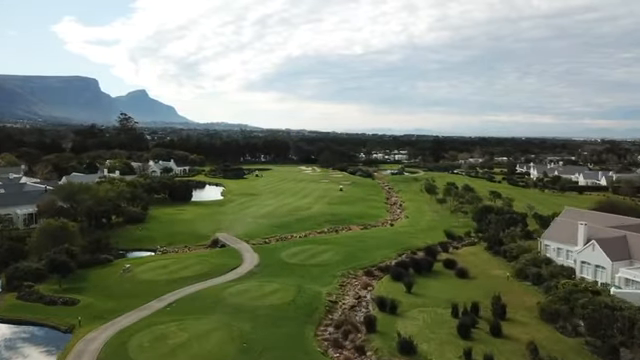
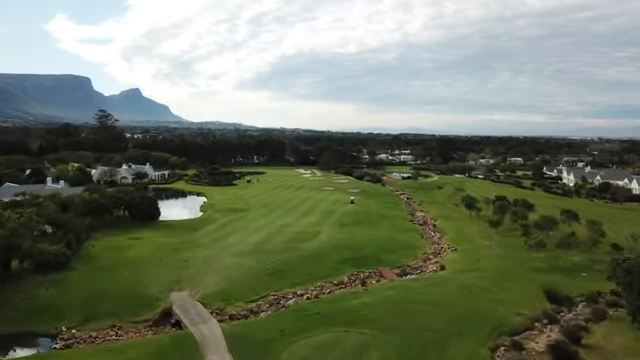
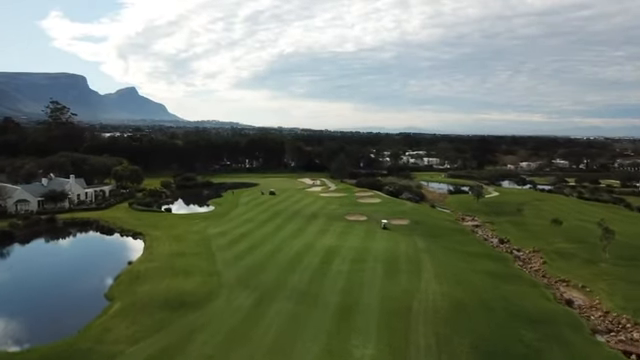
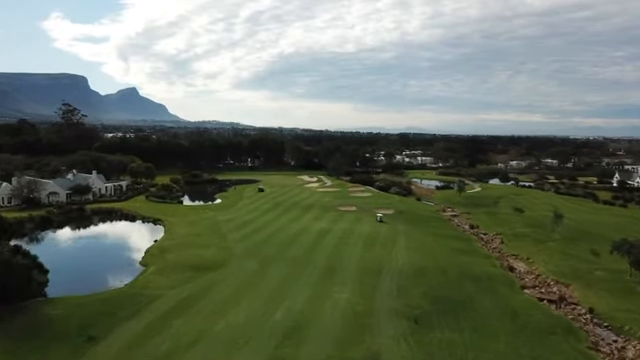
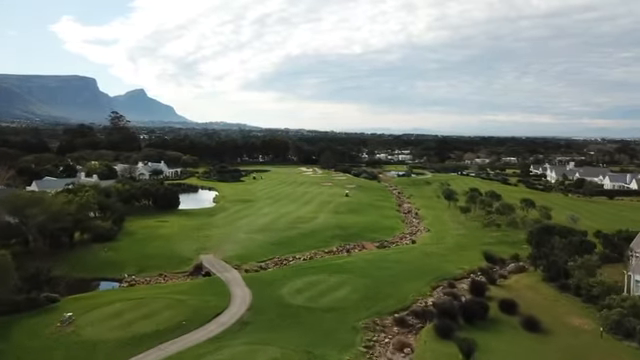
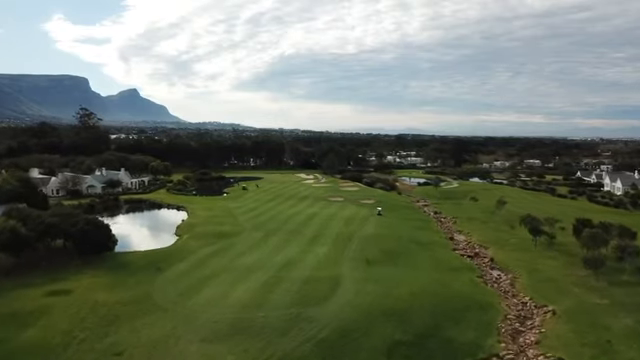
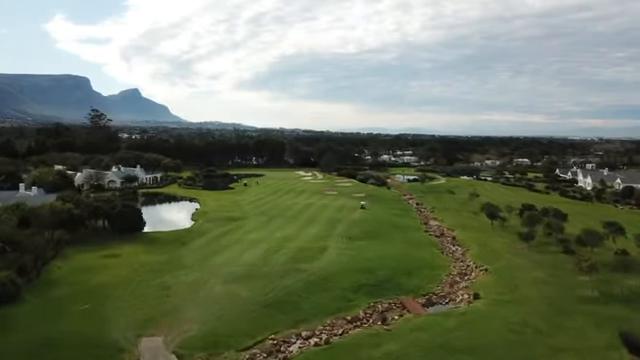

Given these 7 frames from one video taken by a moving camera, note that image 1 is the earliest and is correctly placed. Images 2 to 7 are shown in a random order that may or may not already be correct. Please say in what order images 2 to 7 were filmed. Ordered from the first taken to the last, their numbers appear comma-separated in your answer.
5, 2, 7, 6, 4, 3
